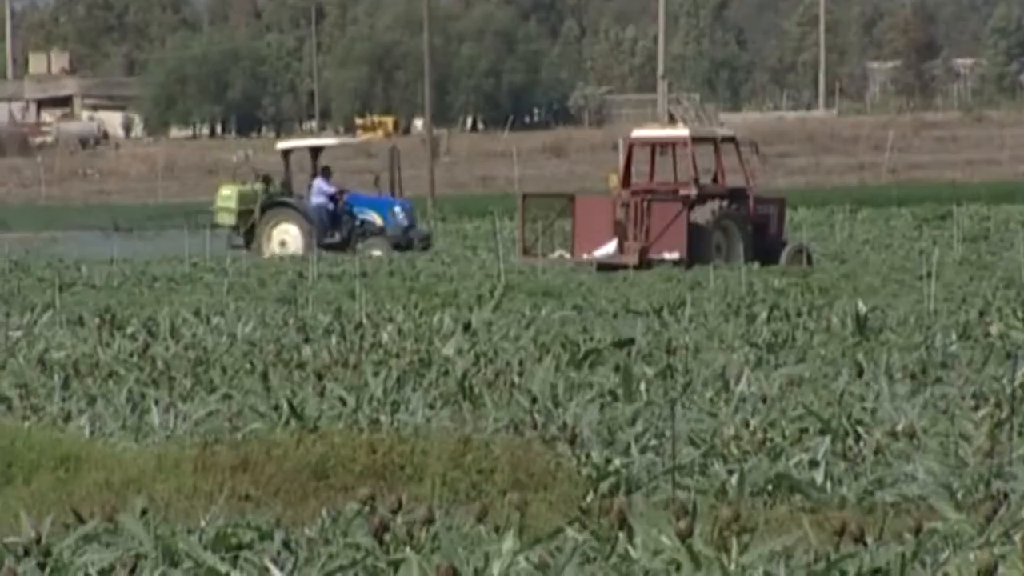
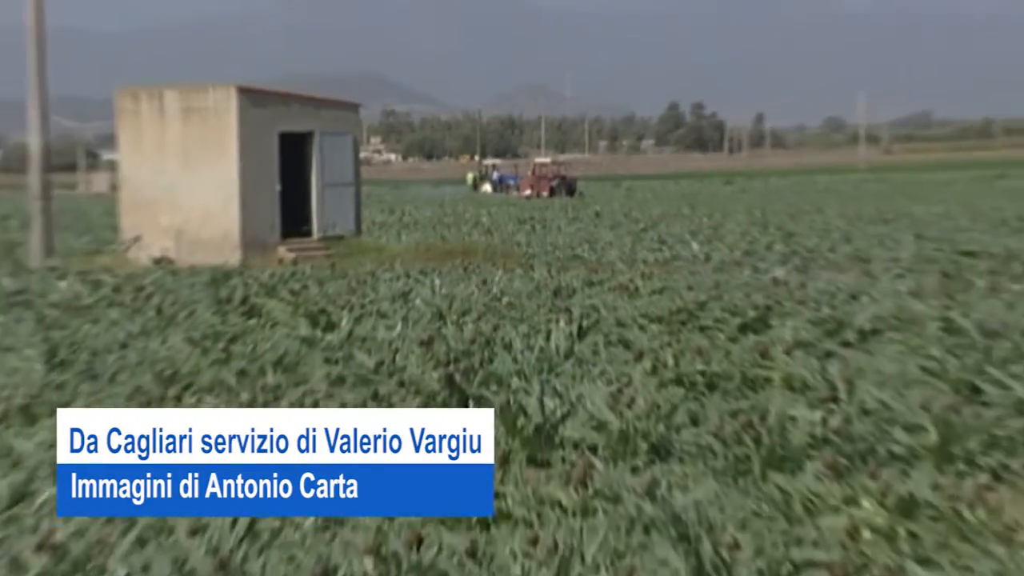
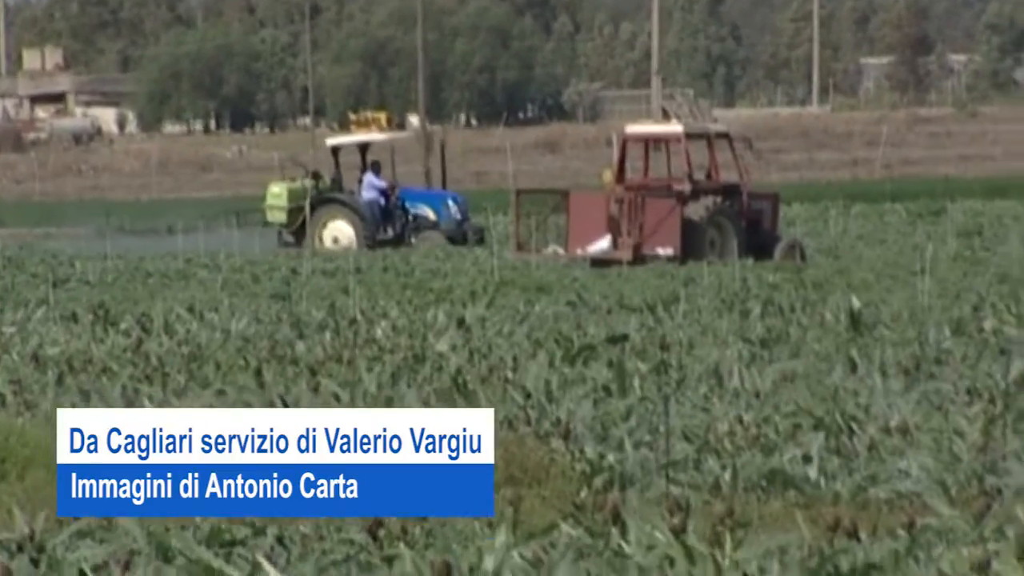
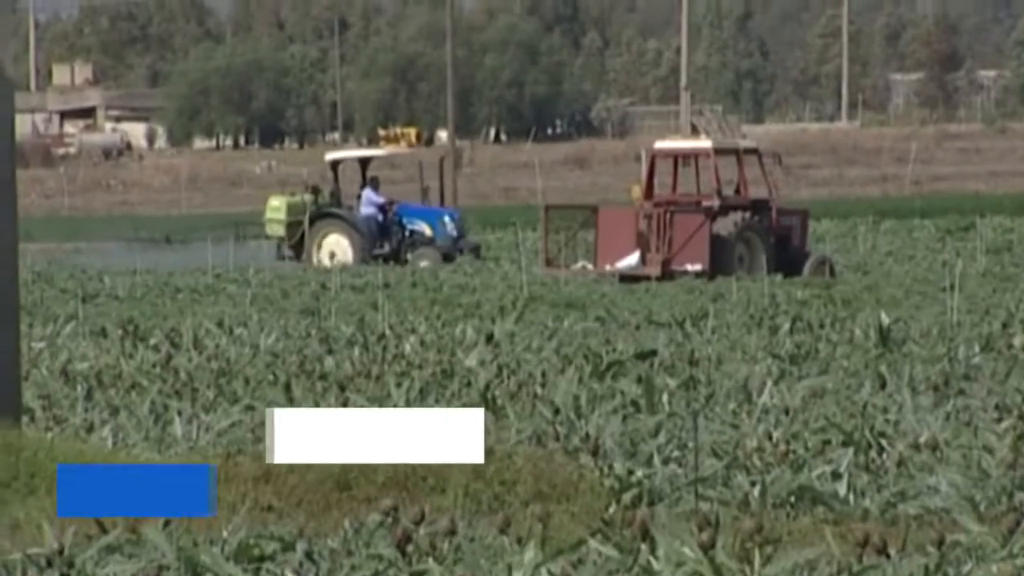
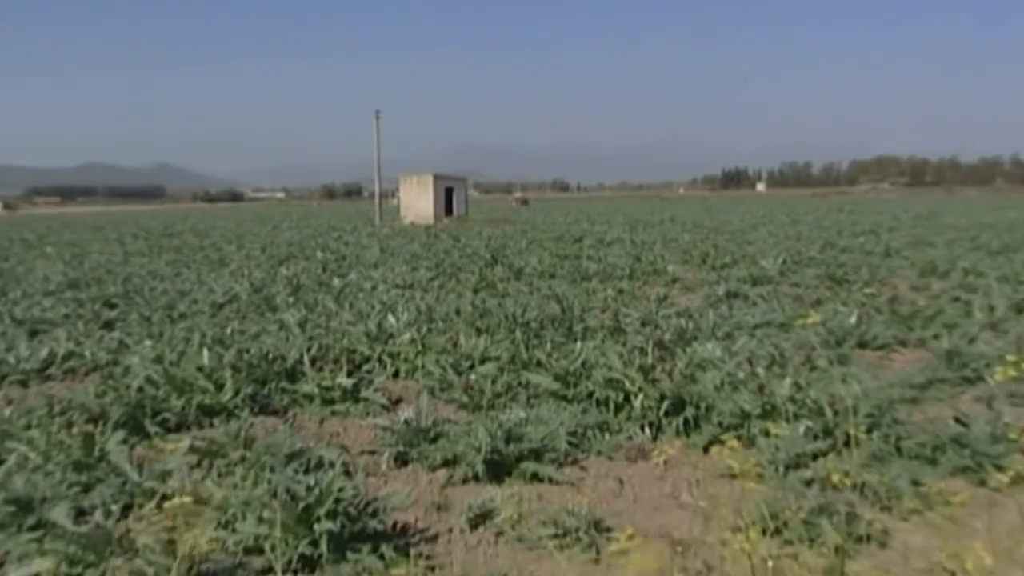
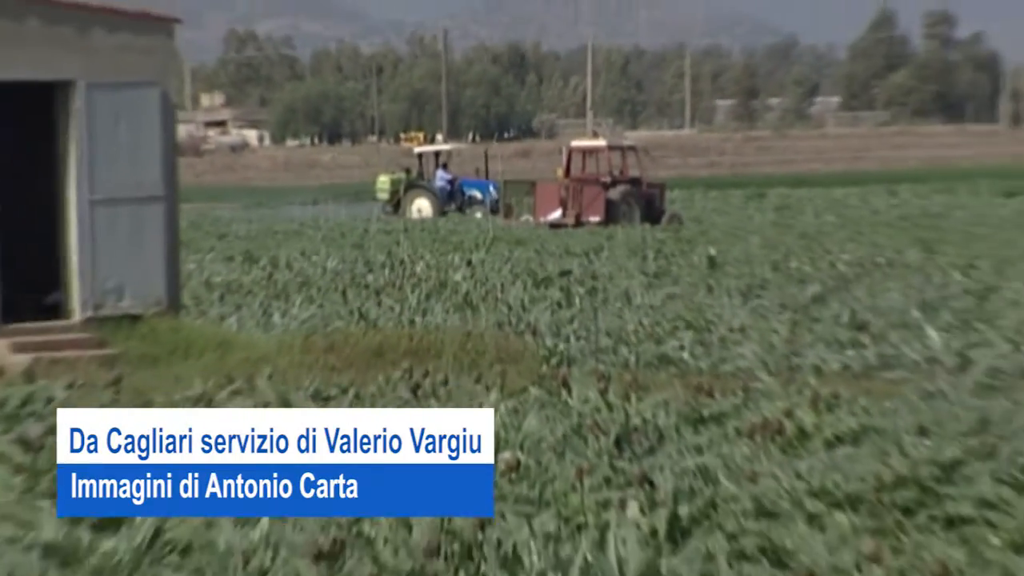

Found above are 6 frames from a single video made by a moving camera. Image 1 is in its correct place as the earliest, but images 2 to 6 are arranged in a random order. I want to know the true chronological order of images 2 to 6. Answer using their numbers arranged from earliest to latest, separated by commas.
4, 3, 6, 2, 5
